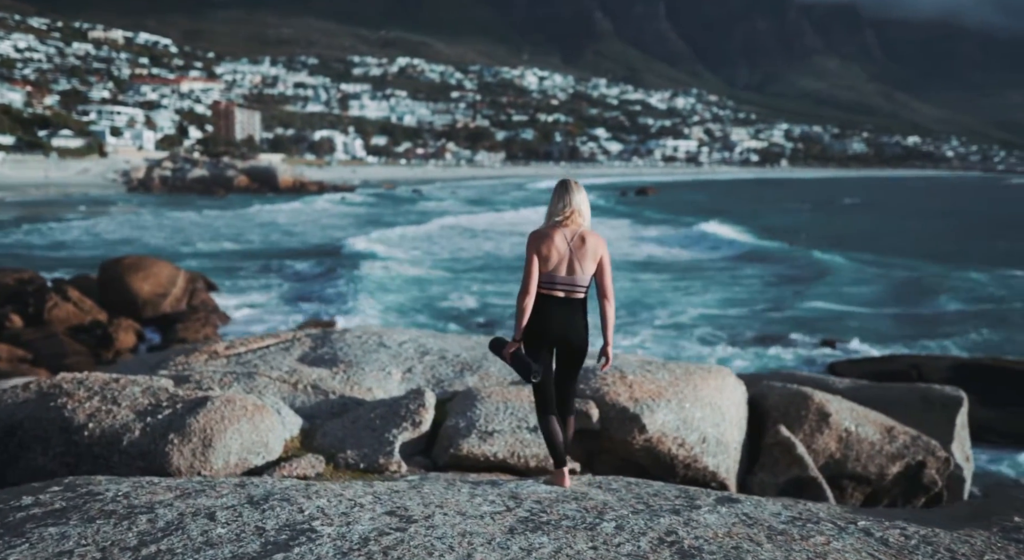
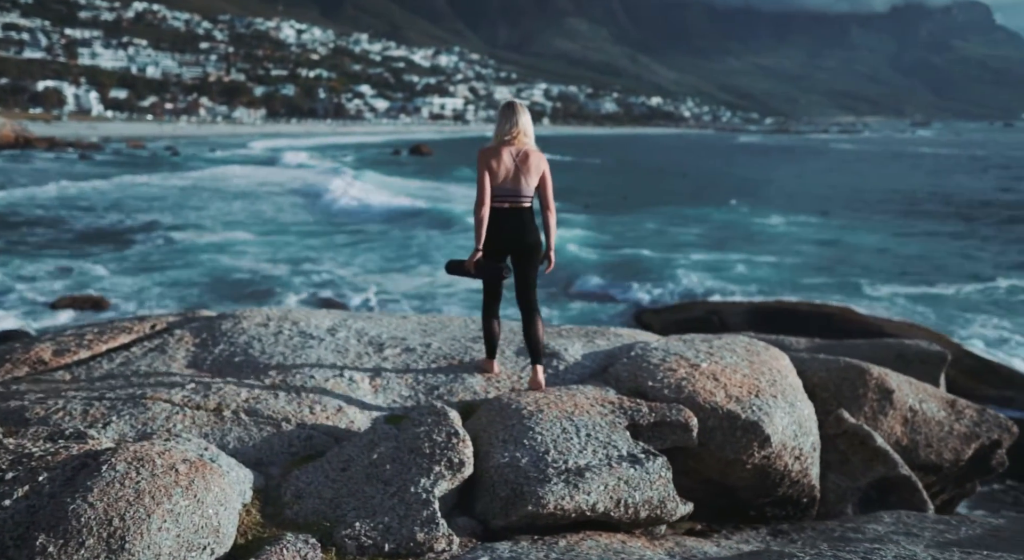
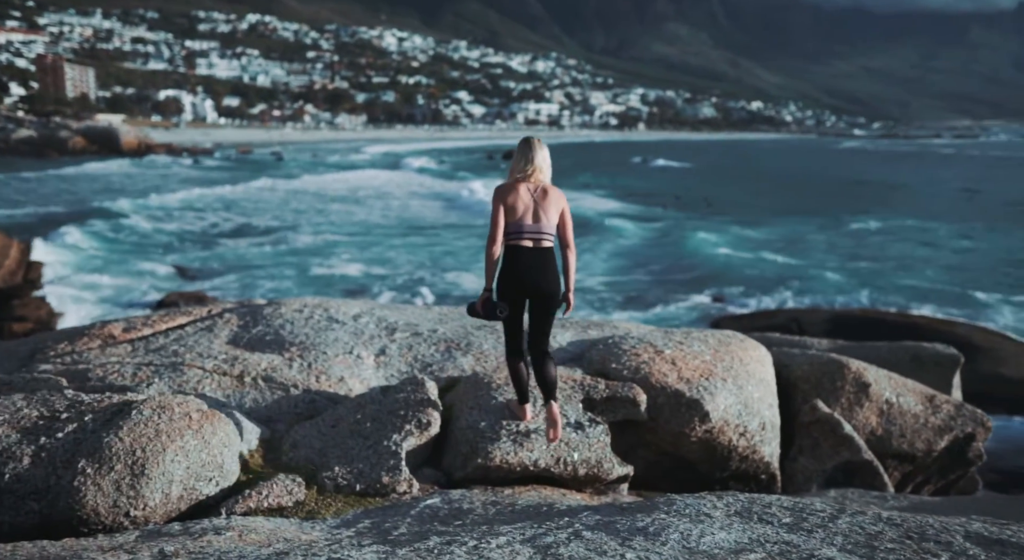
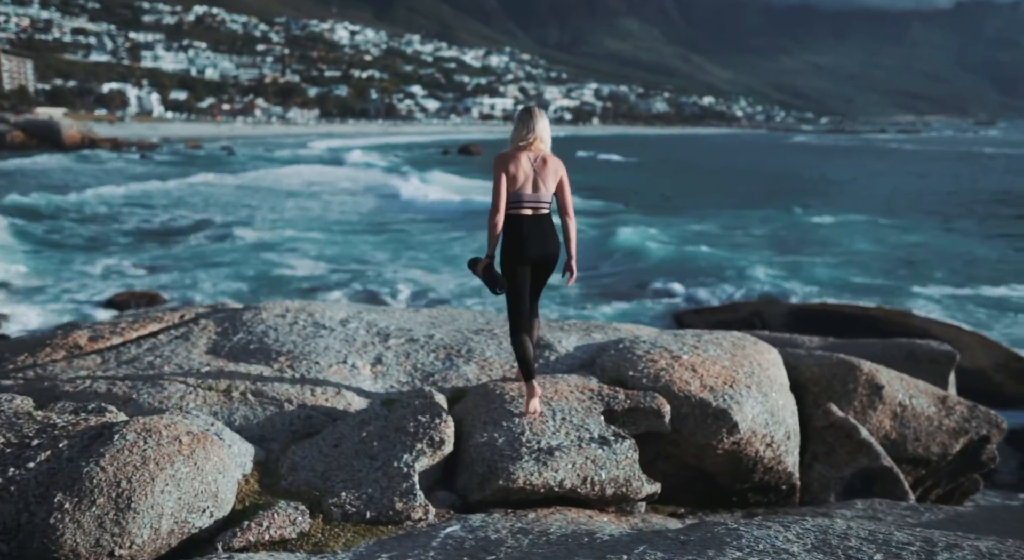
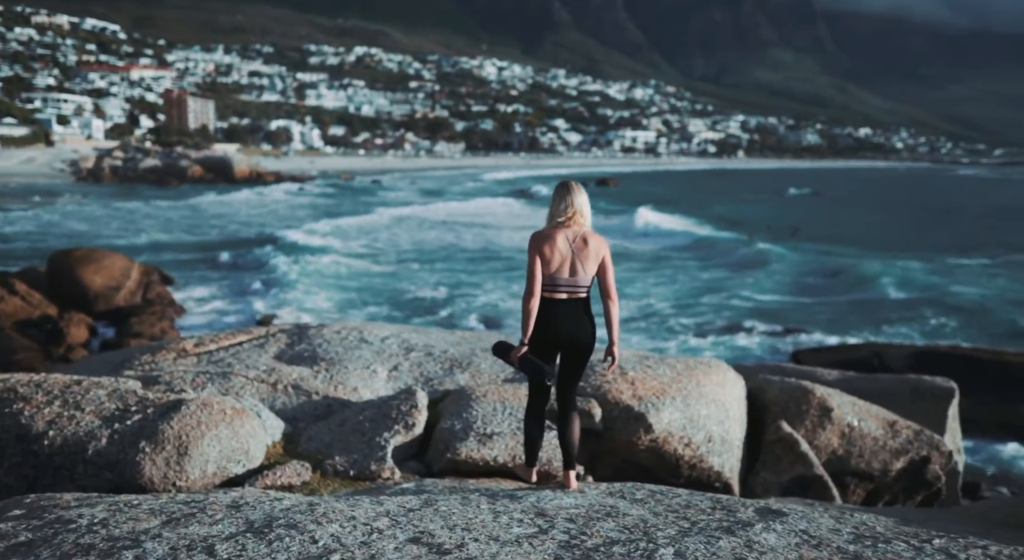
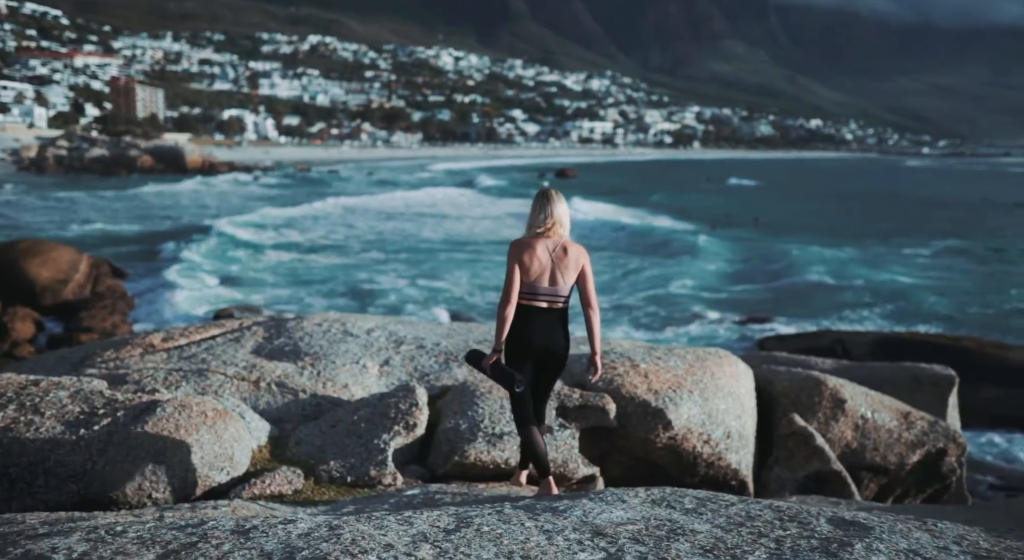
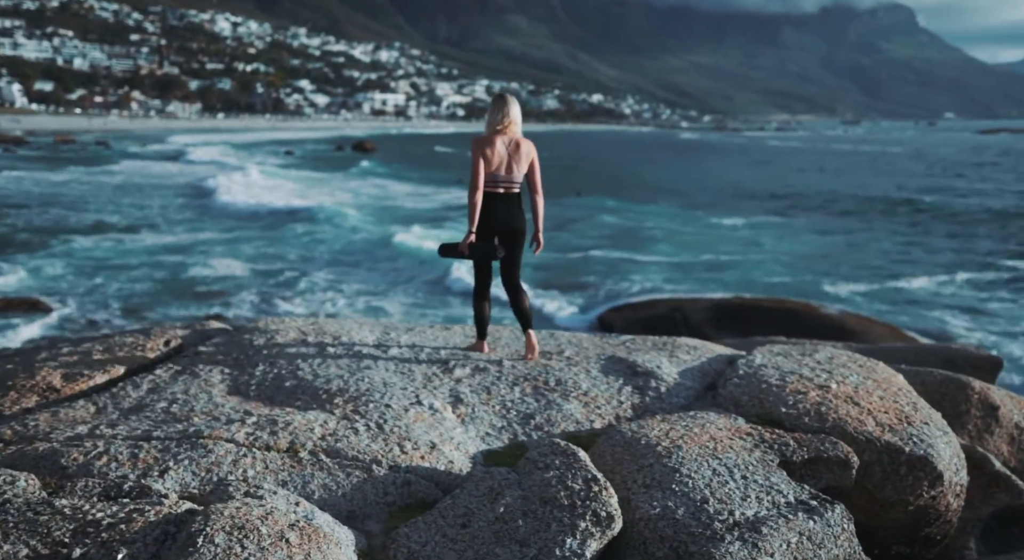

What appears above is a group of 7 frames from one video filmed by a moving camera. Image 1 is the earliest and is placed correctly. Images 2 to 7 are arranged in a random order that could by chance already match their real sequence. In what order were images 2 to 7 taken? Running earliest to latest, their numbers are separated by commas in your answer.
5, 6, 3, 4, 2, 7
